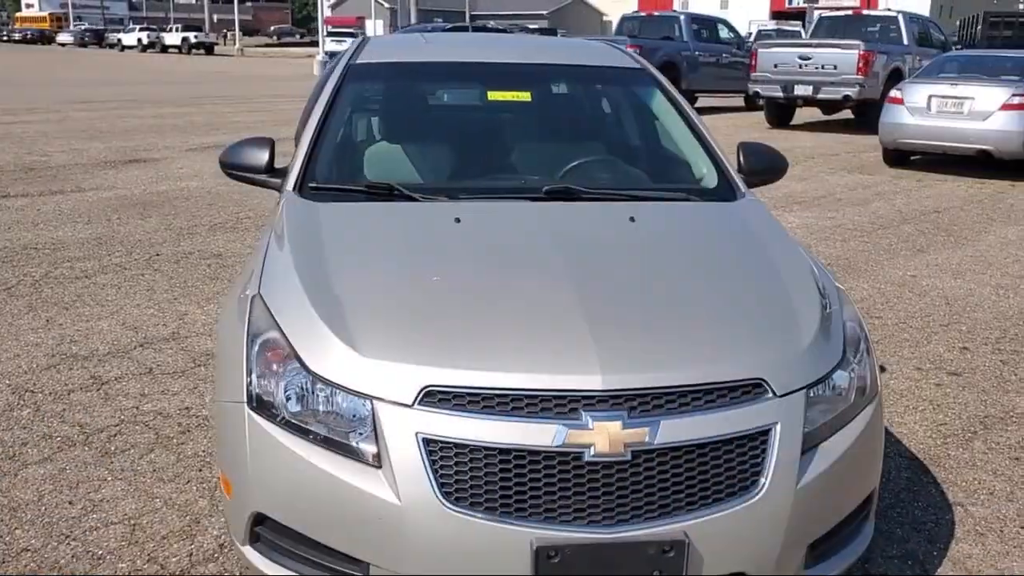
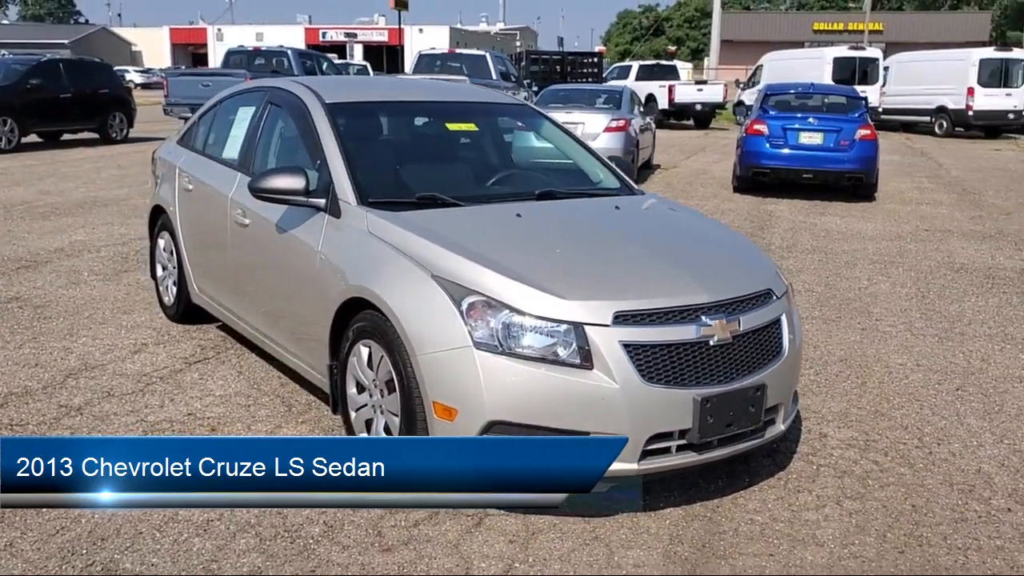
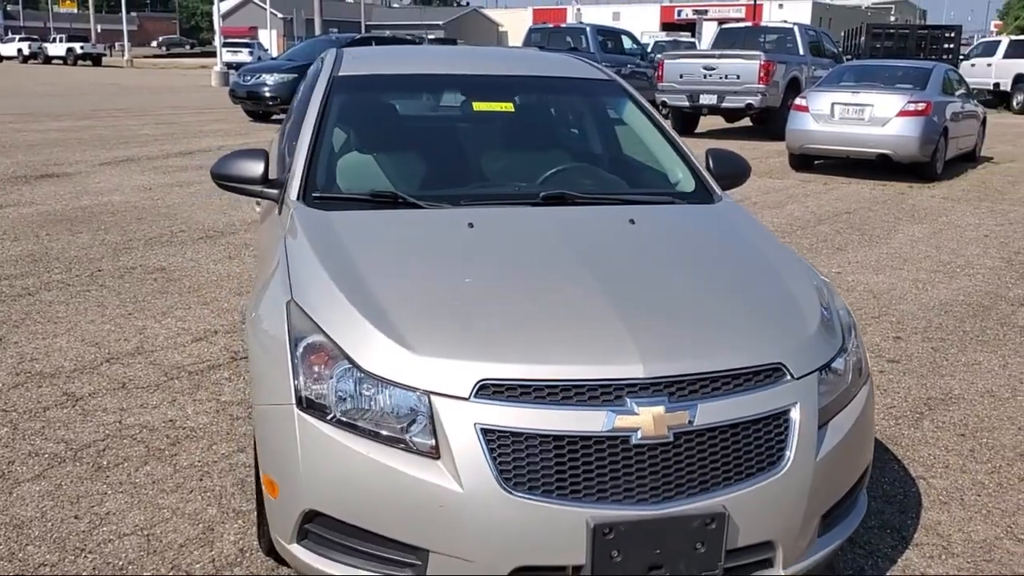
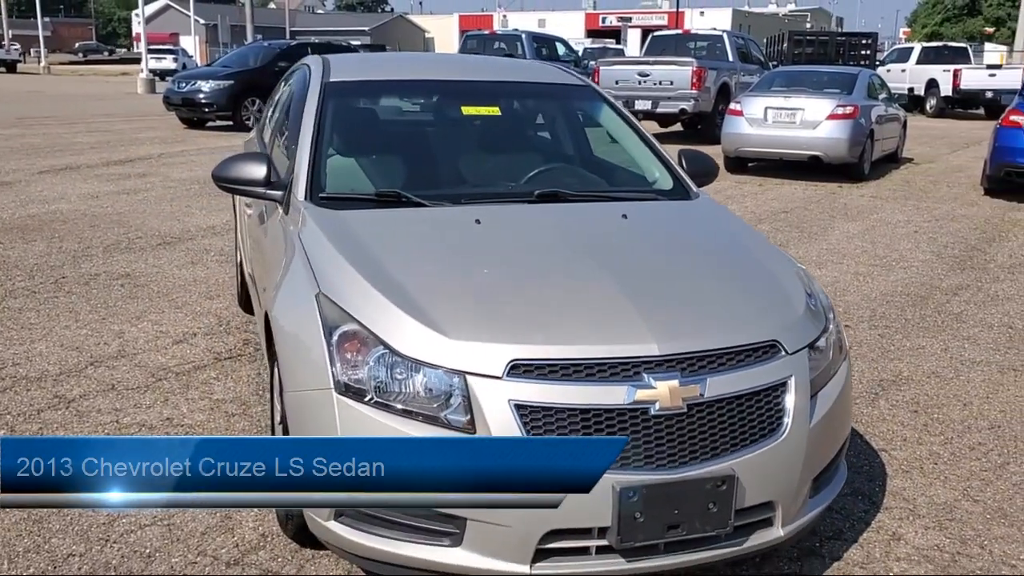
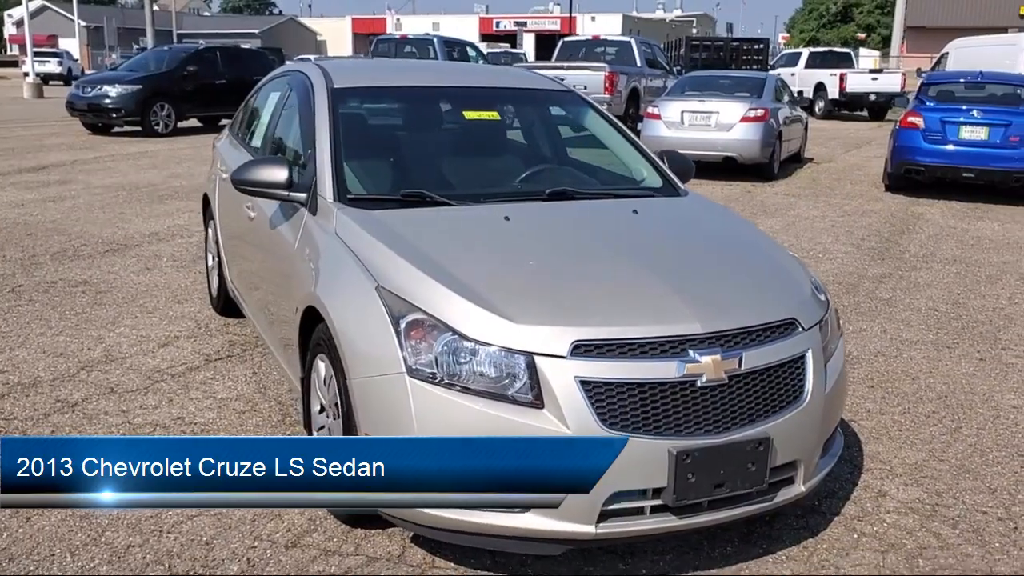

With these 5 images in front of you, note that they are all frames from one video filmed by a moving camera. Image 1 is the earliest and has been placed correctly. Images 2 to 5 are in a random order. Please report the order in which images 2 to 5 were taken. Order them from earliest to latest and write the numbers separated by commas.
3, 4, 5, 2
